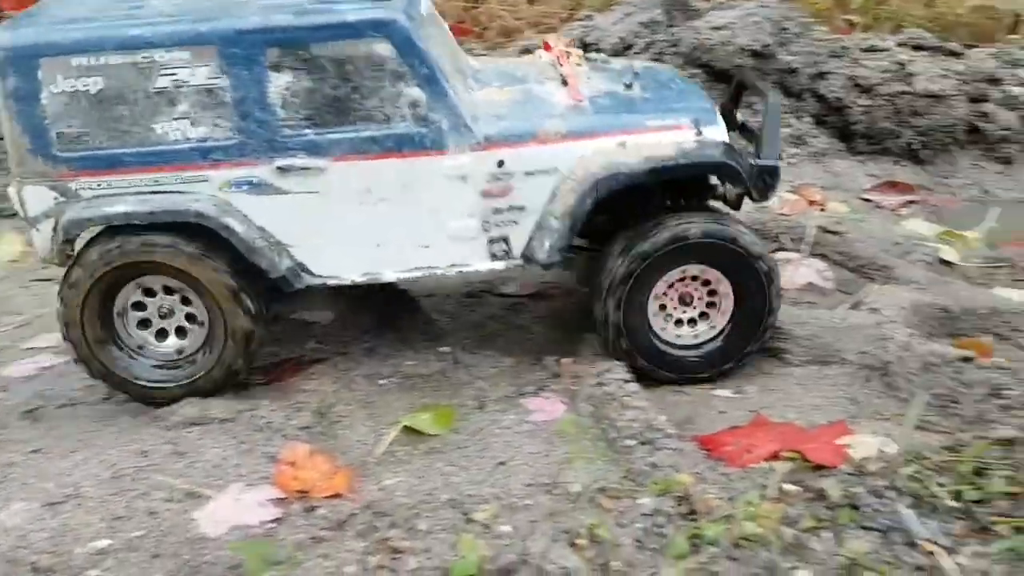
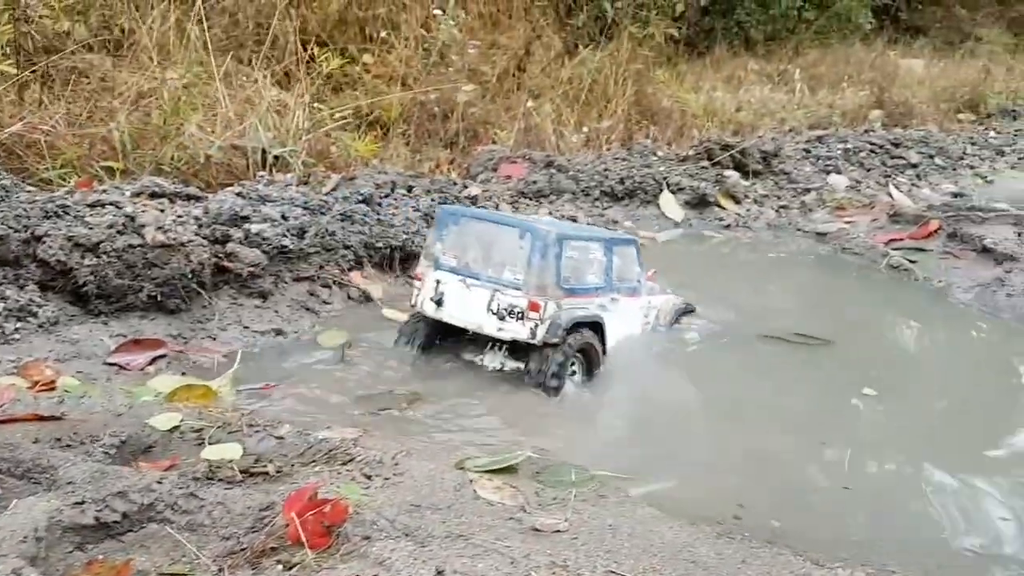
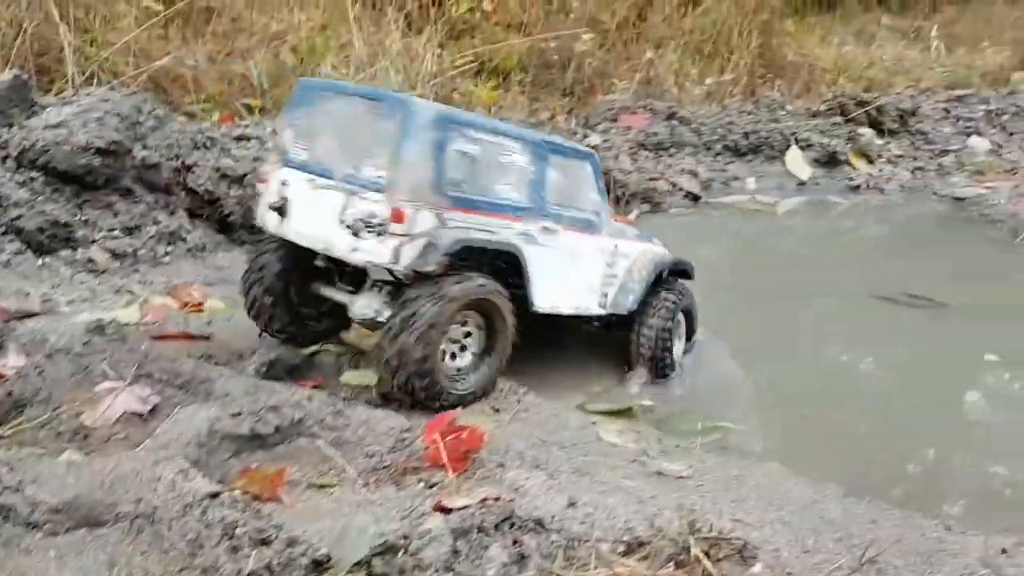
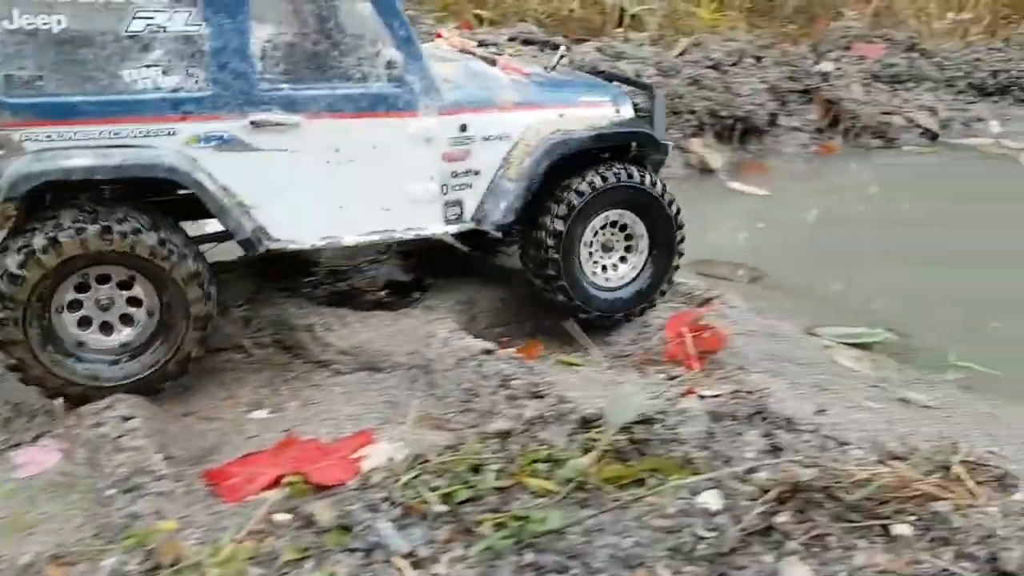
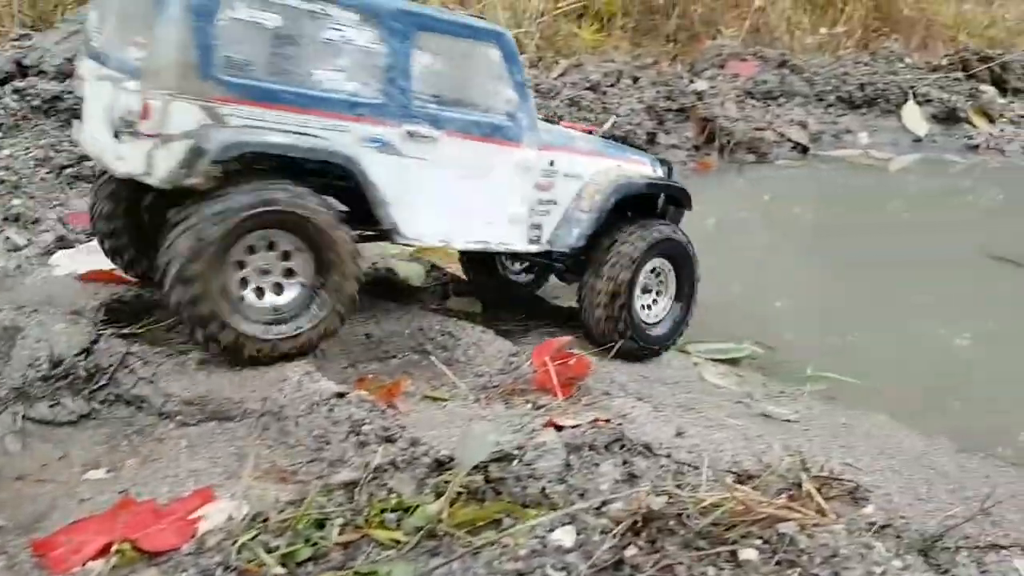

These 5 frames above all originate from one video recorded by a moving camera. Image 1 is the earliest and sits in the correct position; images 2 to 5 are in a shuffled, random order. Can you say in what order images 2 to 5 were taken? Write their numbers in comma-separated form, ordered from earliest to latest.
4, 5, 3, 2
